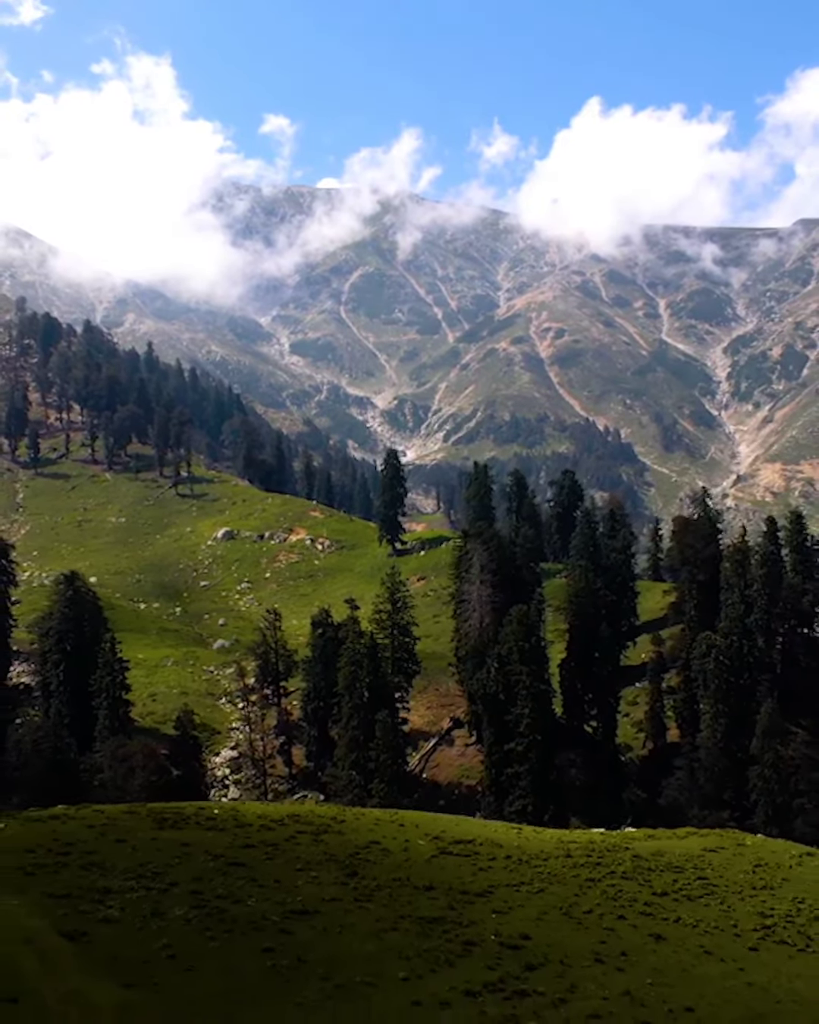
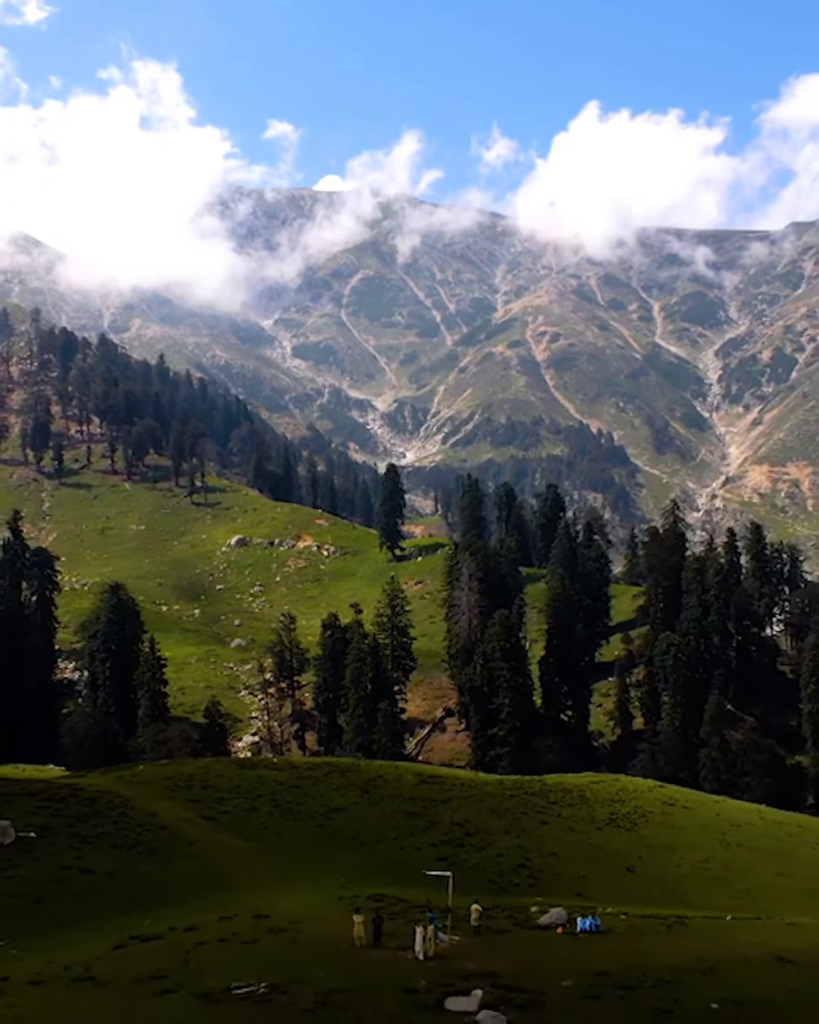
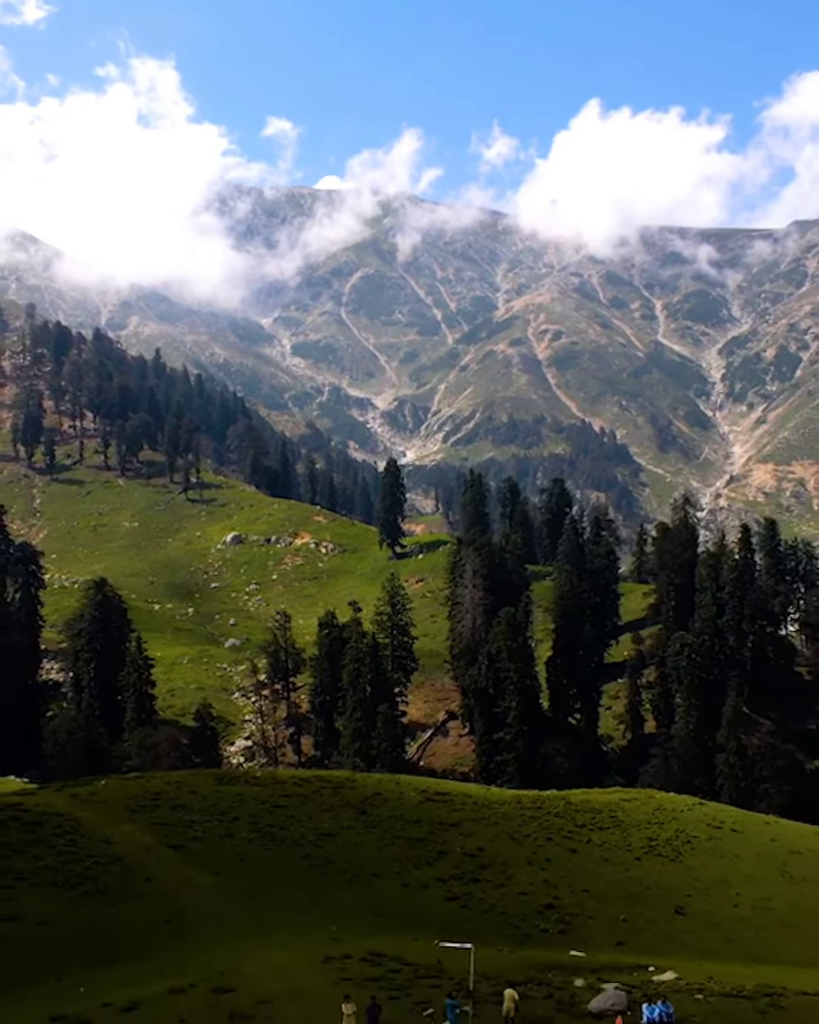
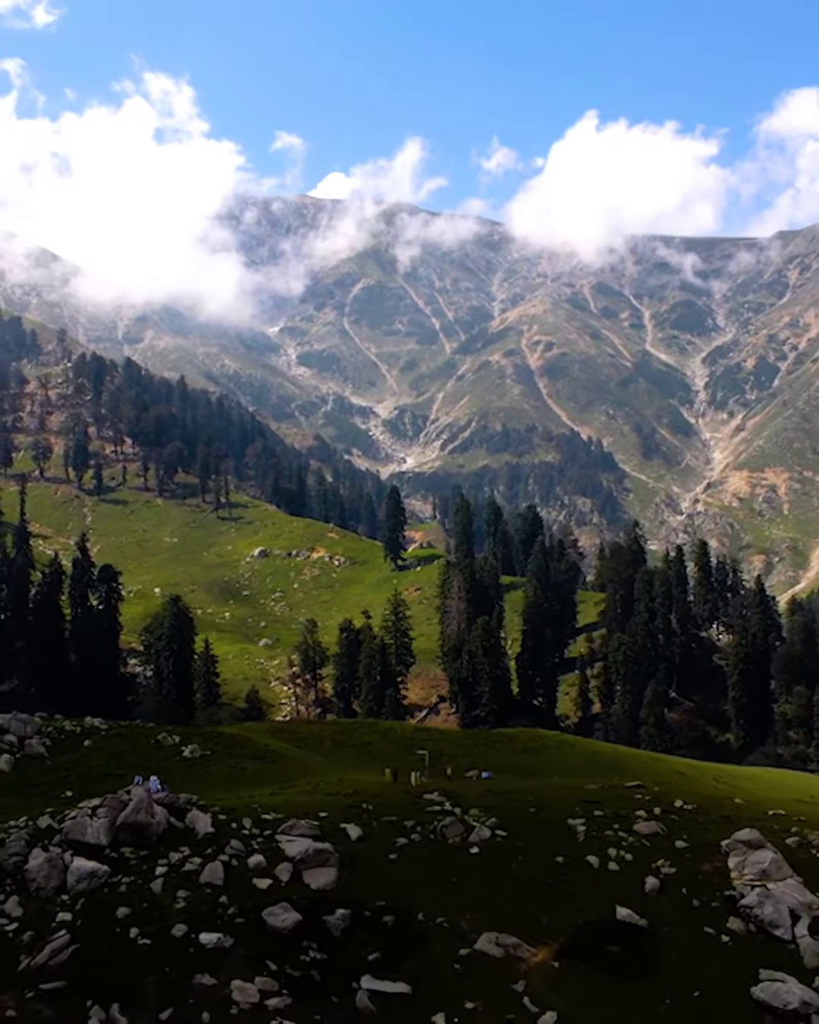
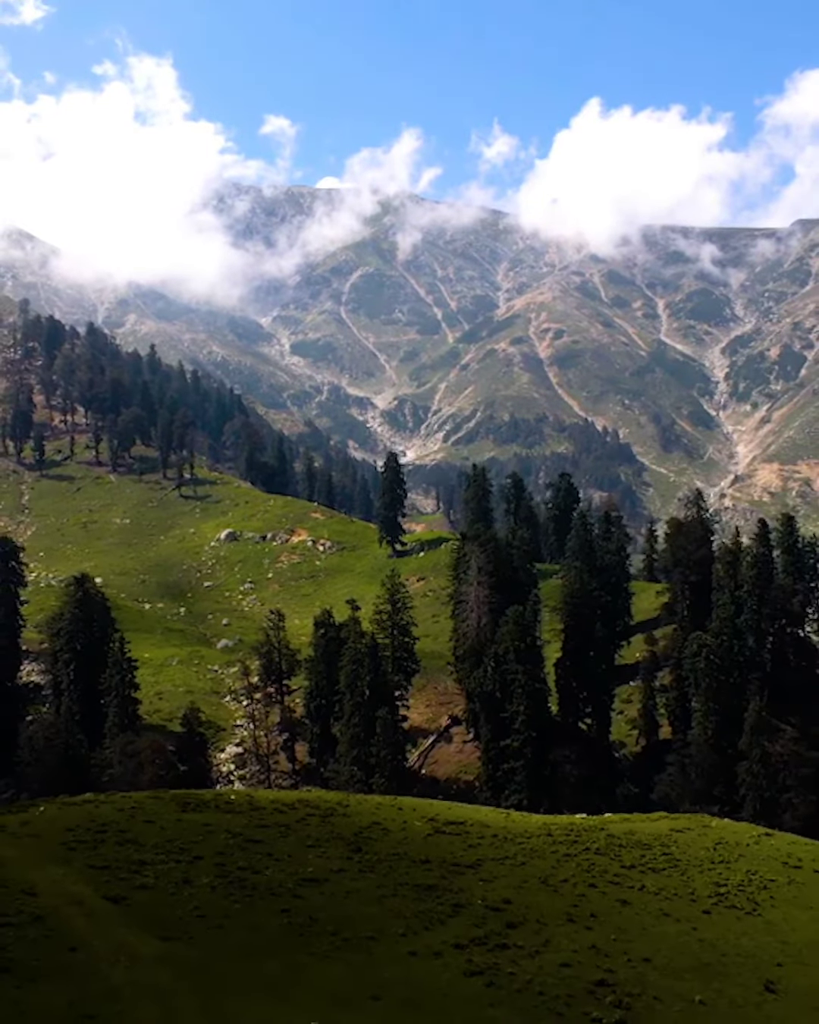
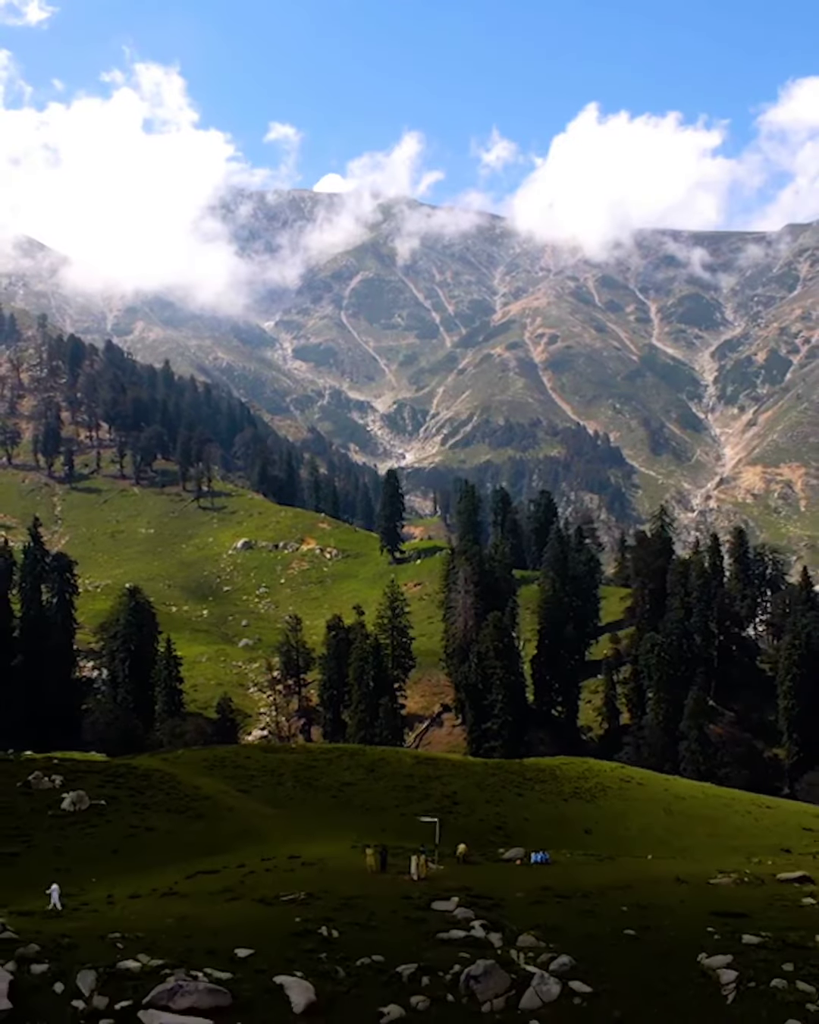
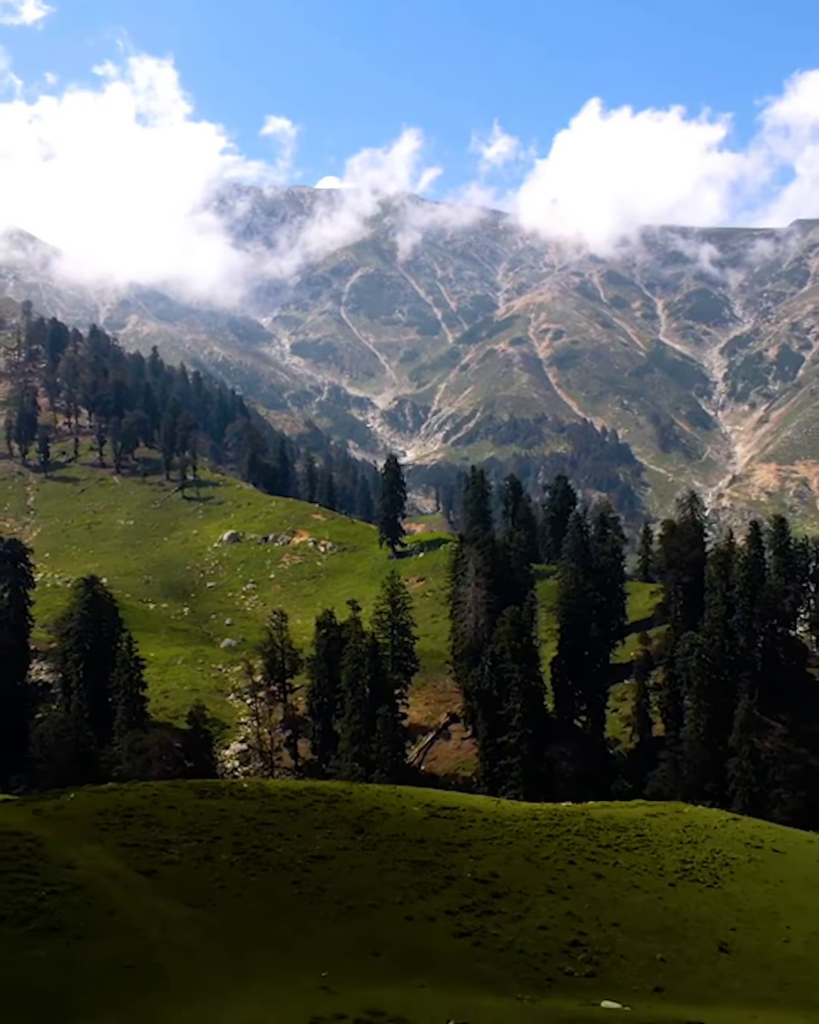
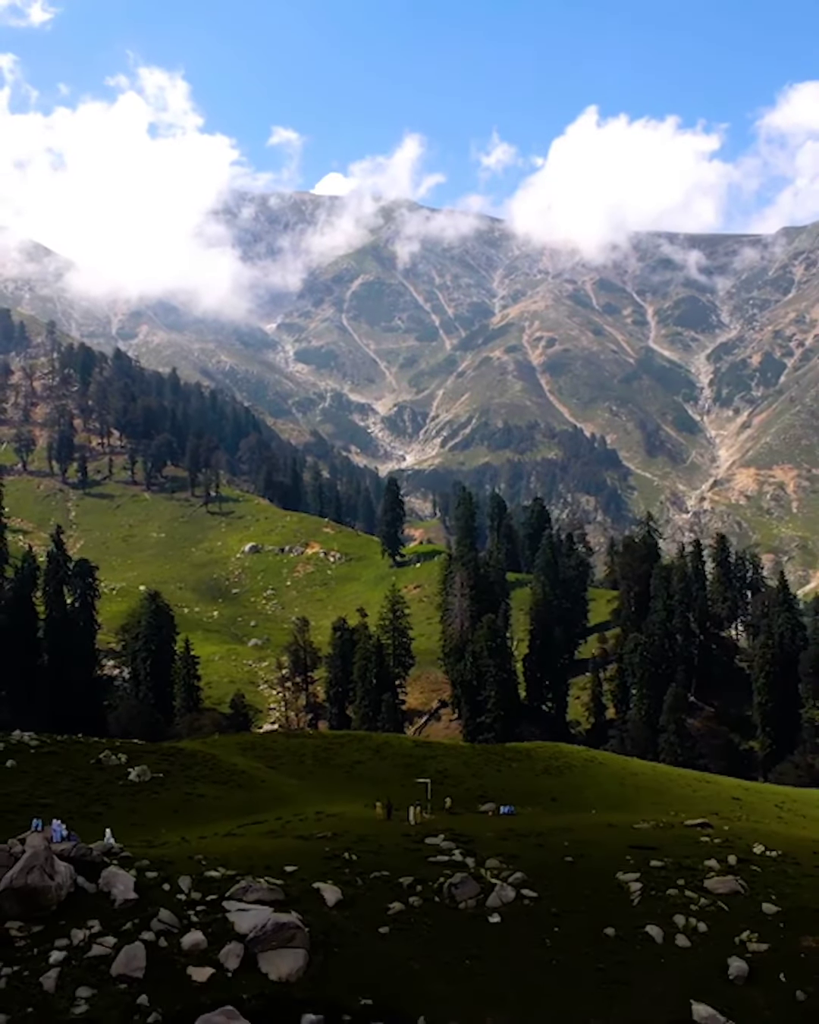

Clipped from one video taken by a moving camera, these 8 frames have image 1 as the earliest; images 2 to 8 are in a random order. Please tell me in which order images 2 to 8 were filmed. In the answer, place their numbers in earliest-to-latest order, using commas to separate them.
5, 7, 3, 2, 6, 8, 4
